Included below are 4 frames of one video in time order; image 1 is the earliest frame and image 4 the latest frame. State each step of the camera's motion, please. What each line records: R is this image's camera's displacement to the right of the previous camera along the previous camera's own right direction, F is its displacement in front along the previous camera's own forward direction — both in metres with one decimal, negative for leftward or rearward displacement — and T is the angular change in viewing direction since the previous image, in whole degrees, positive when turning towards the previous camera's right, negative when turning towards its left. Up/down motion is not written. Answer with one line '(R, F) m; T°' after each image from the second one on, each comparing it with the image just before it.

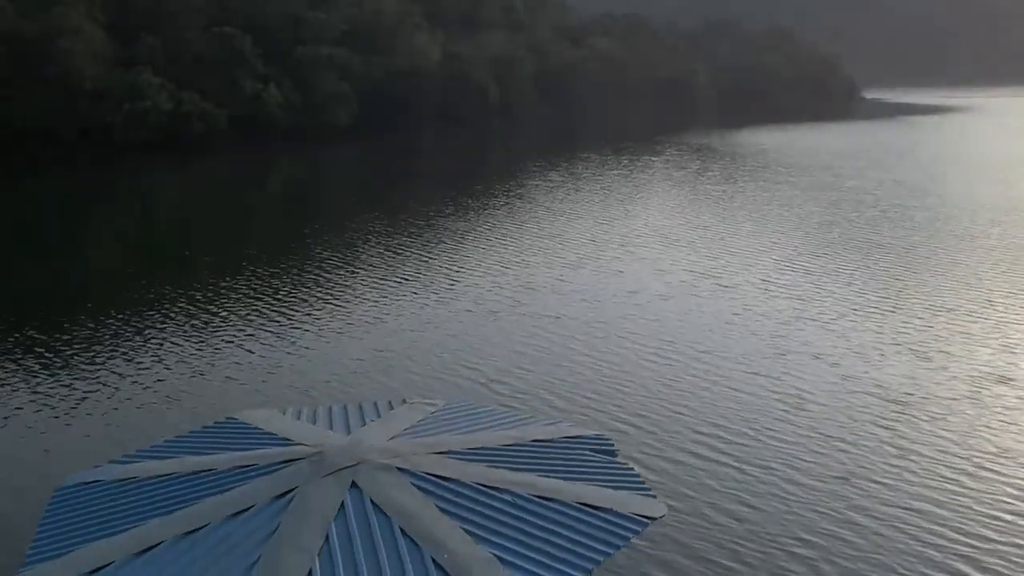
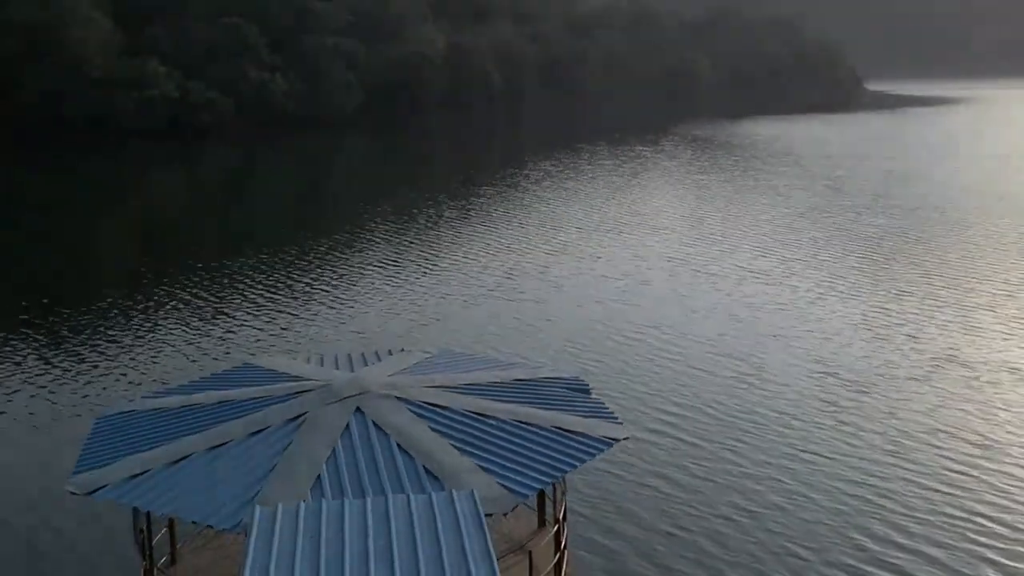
(+0.3, -1.7) m; 0°
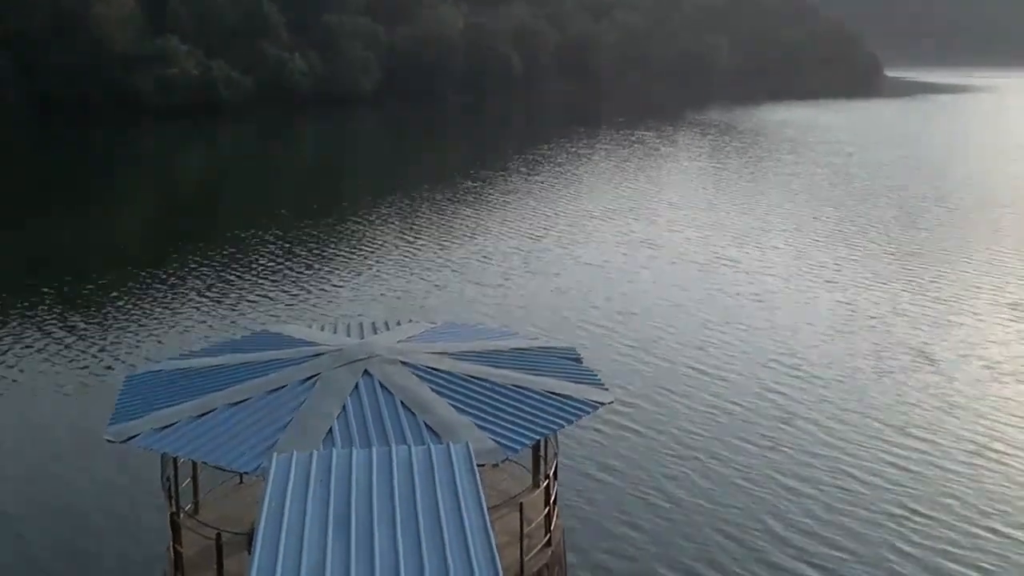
(+0.3, -1.2) m; -1°
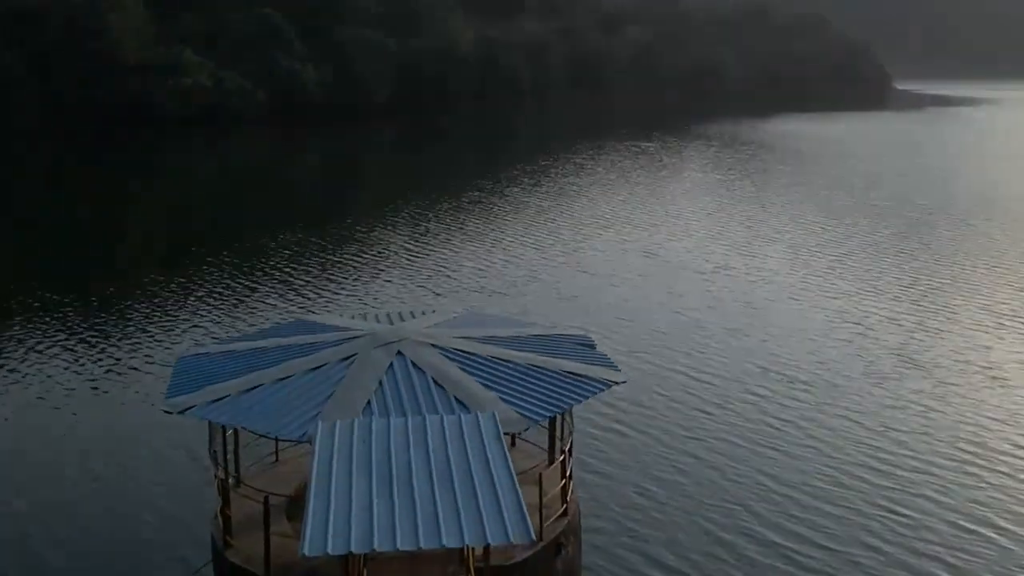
(-0.2, -1.3) m; 0°
